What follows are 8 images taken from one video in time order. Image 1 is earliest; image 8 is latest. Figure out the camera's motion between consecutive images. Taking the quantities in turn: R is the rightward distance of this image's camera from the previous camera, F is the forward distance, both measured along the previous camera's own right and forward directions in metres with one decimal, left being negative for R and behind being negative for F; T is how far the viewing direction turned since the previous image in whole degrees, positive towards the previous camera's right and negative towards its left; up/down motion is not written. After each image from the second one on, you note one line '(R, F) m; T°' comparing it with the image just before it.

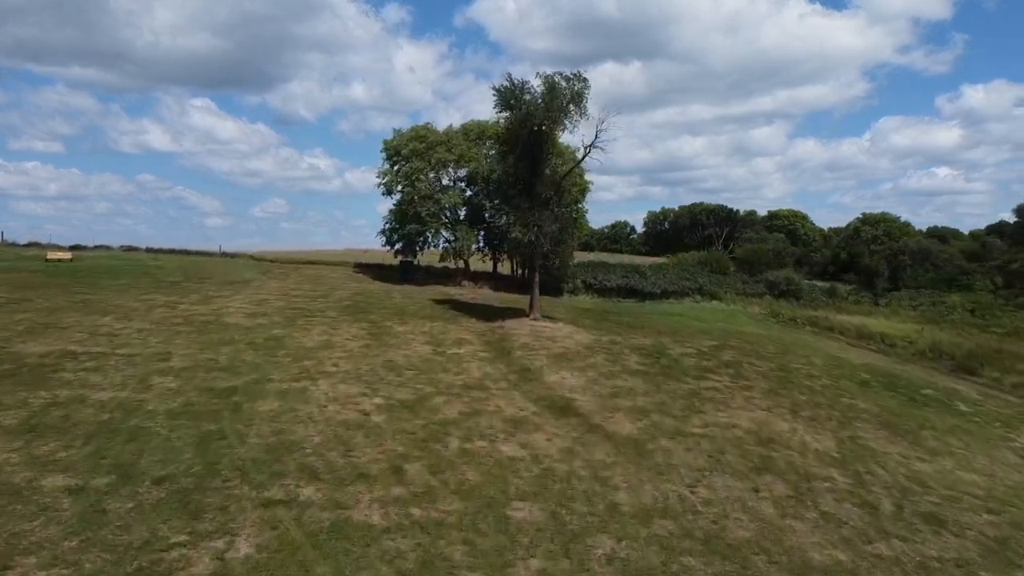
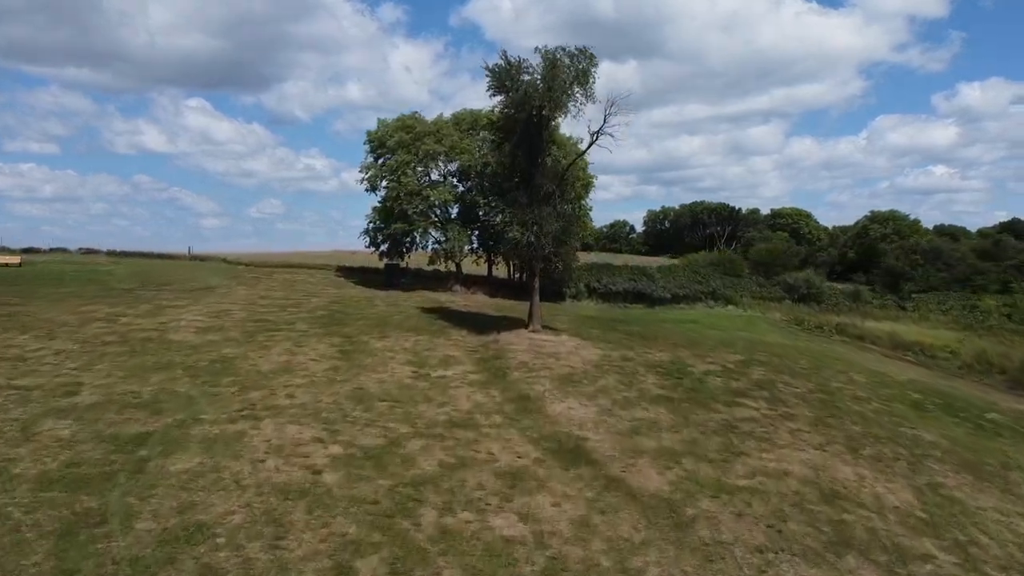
(0.0, +3.1) m; 0°
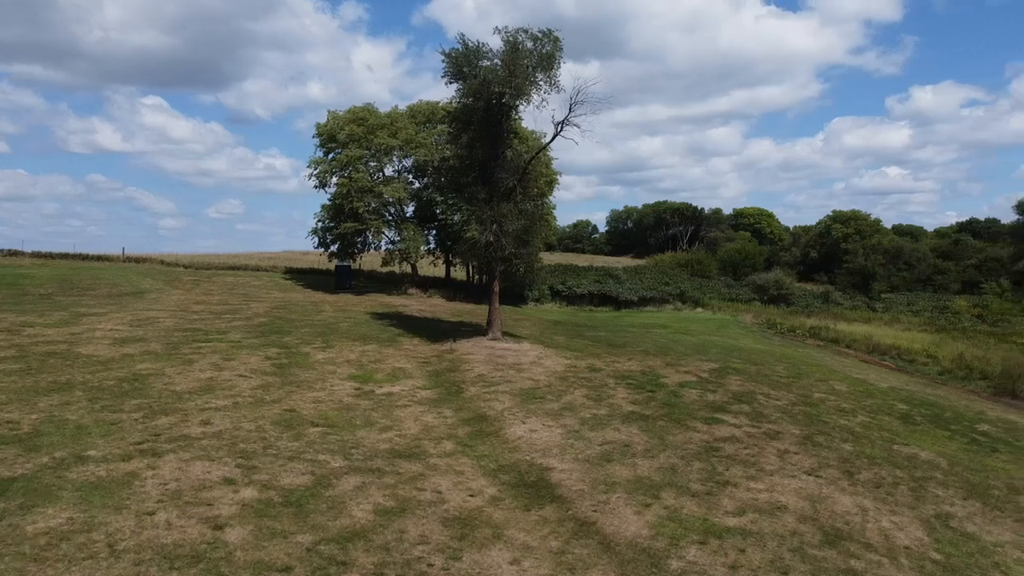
(+0.2, +1.7) m; +3°
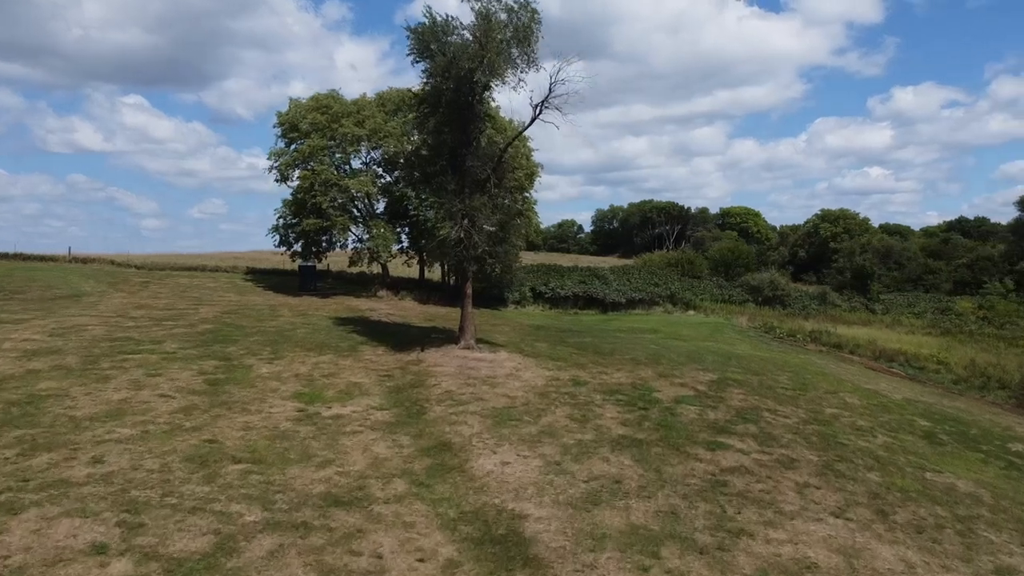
(+0.2, +2.1) m; +1°
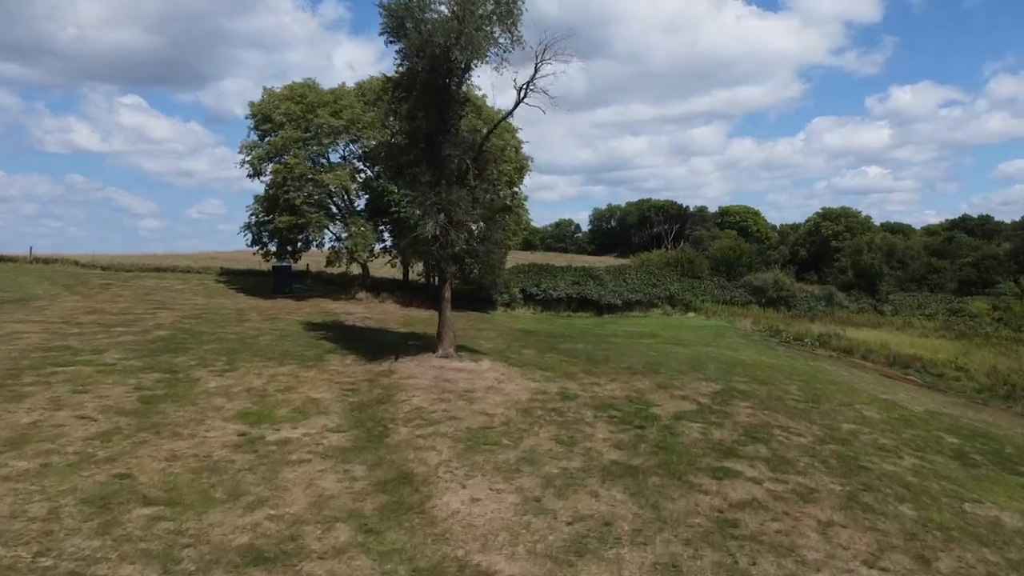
(+0.3, +1.7) m; 0°
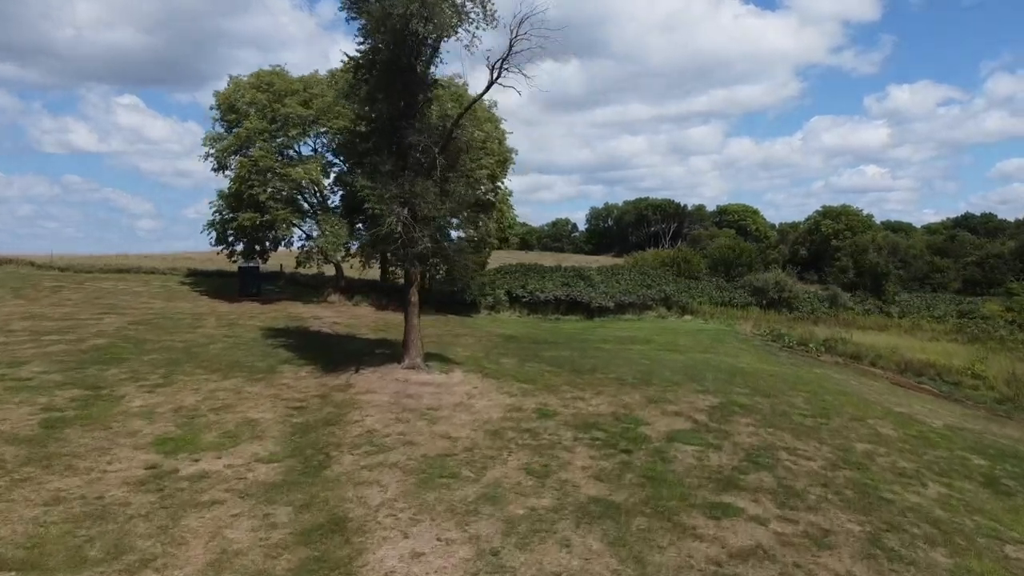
(+0.4, +1.7) m; 0°
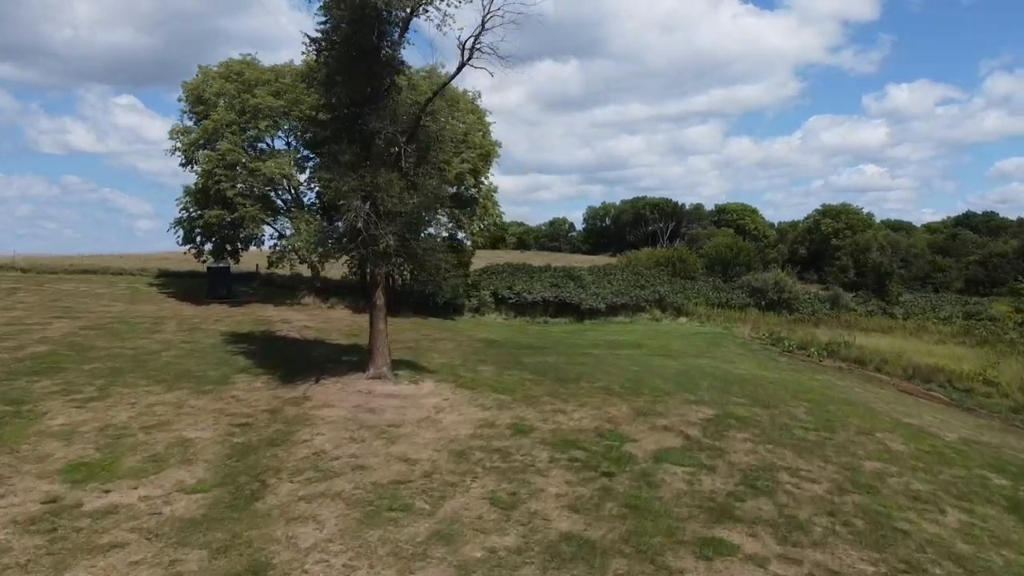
(+0.4, +1.2) m; 0°
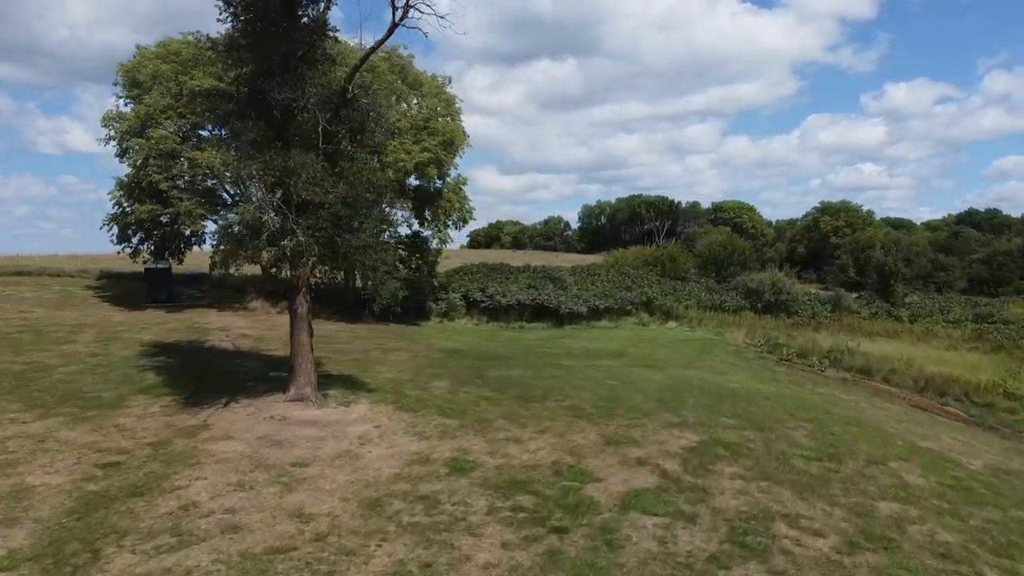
(+0.7, +2.1) m; 0°
